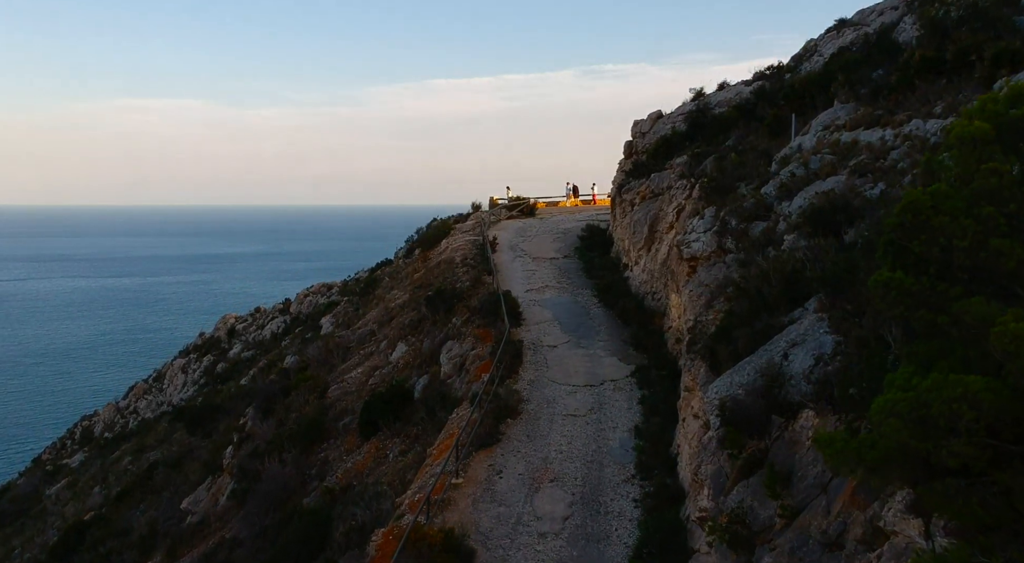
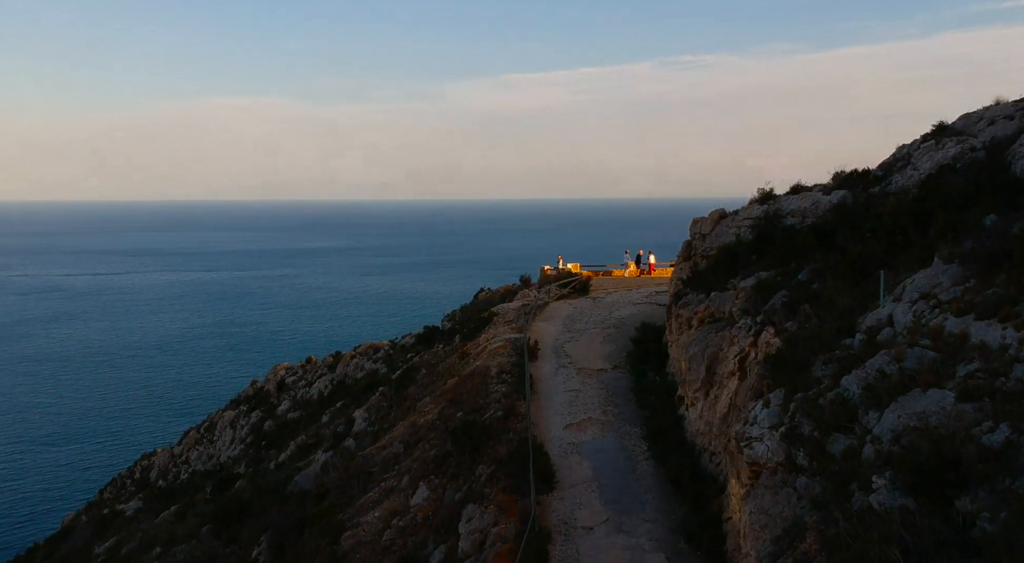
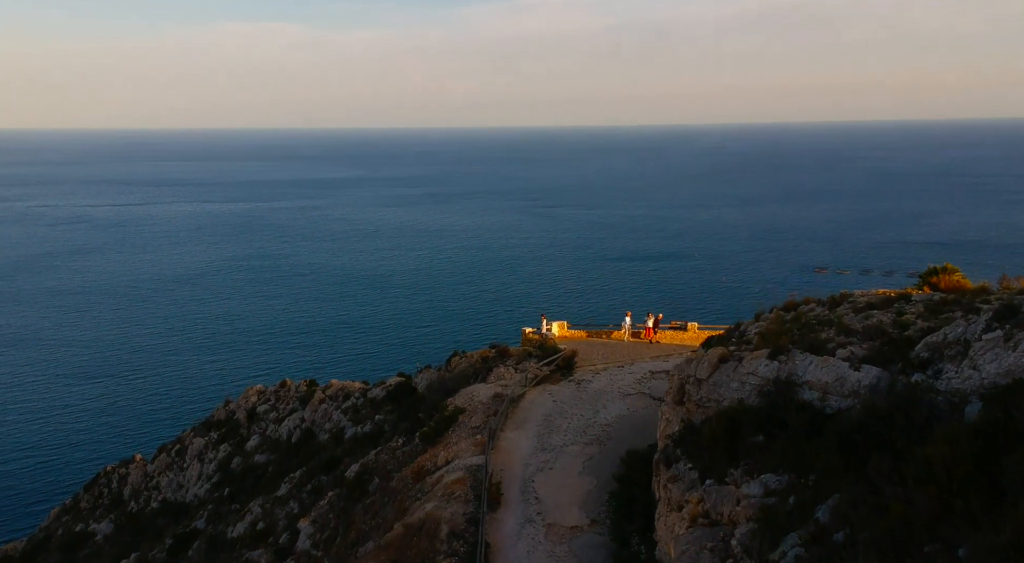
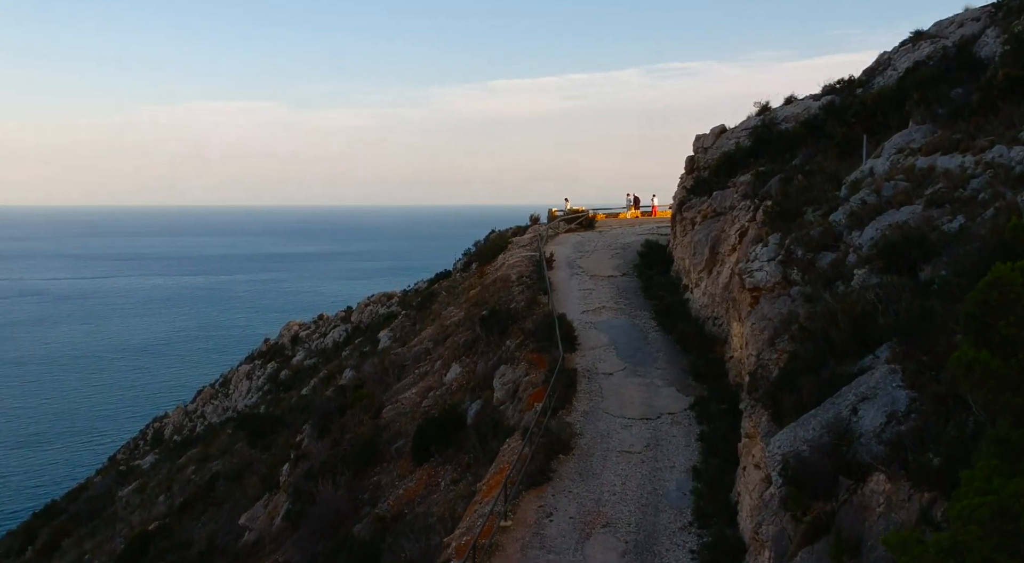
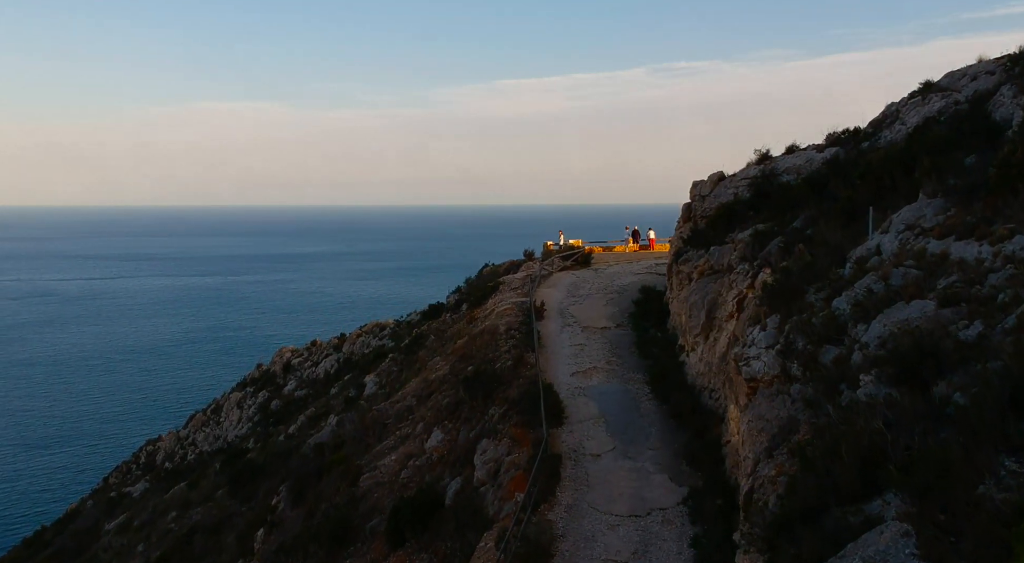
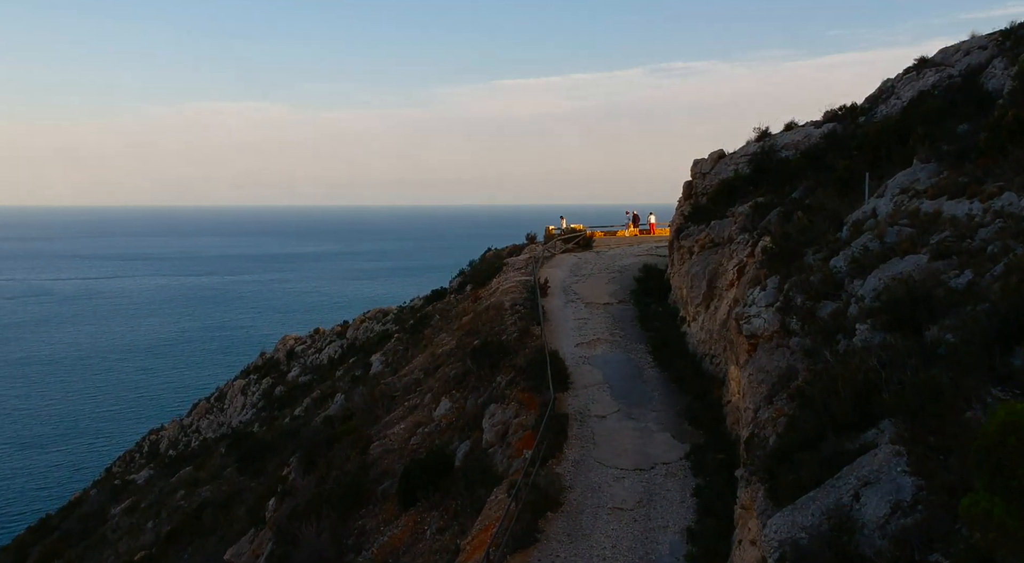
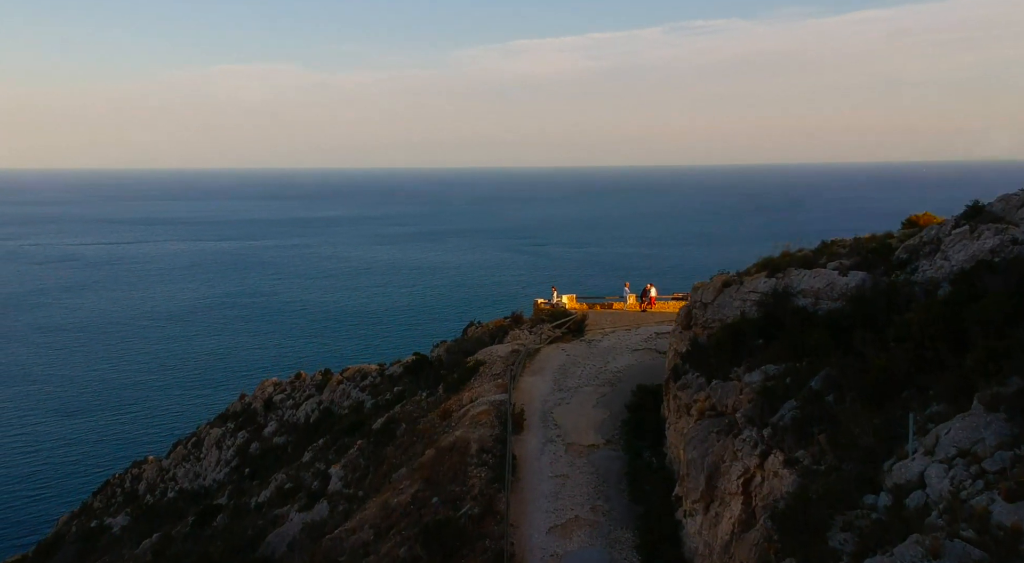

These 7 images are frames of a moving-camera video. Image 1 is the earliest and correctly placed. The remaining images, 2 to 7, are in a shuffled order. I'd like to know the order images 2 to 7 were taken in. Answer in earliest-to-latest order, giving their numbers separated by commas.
4, 6, 5, 2, 7, 3
